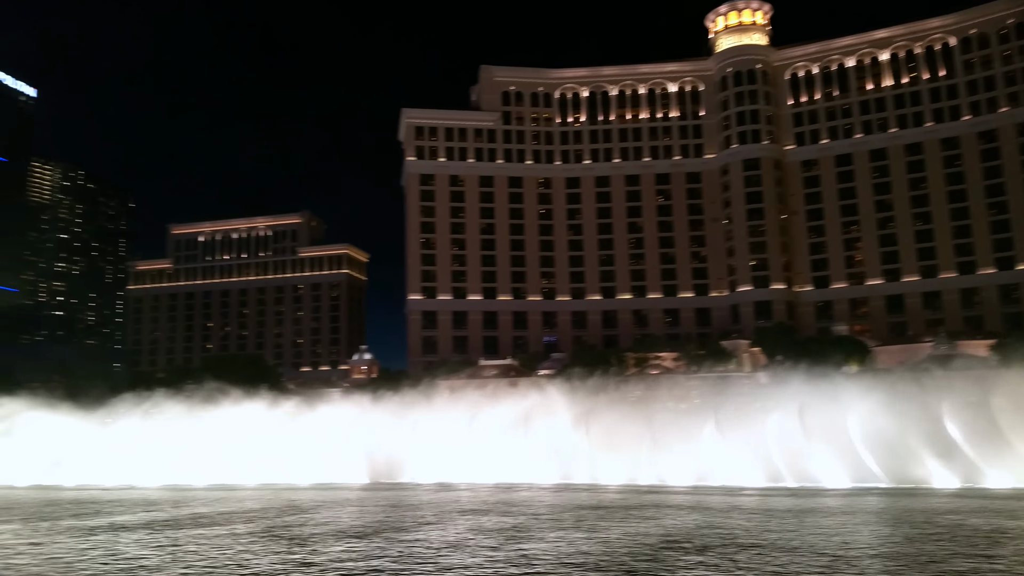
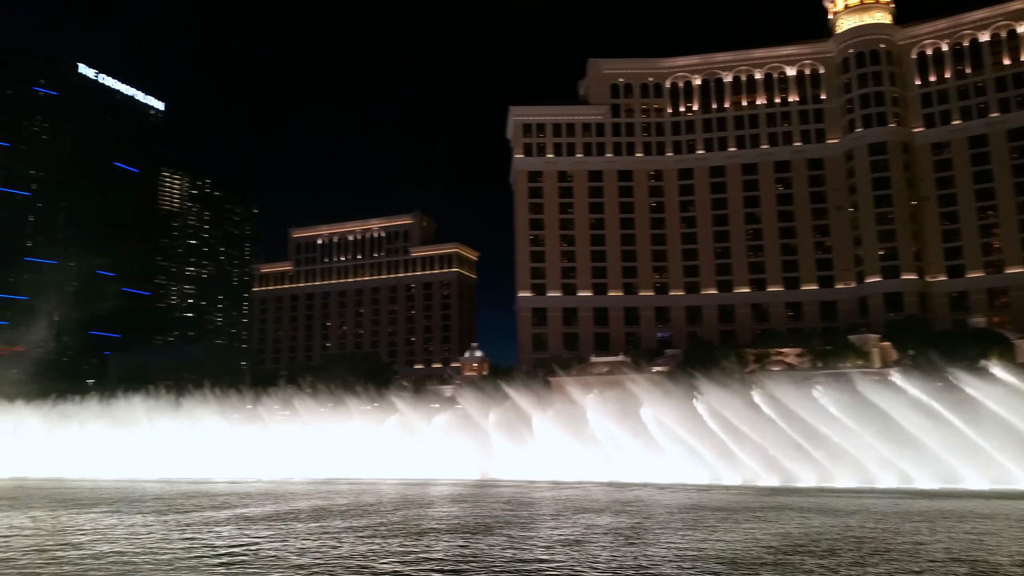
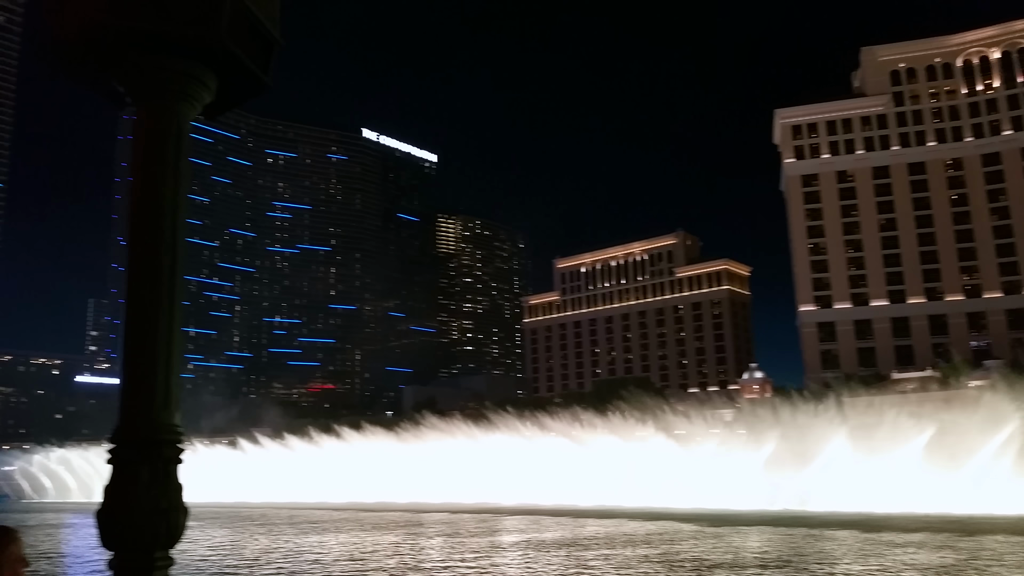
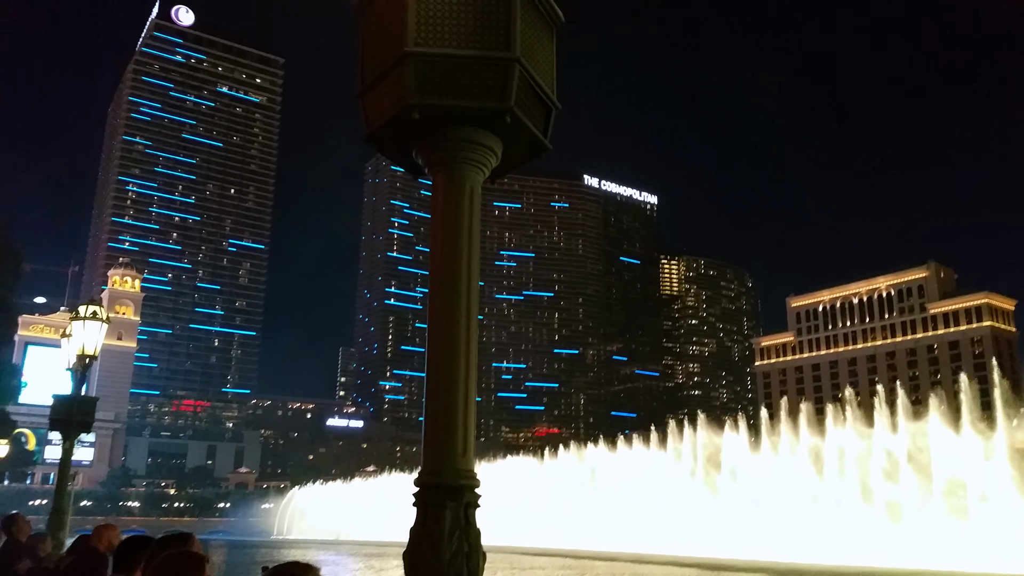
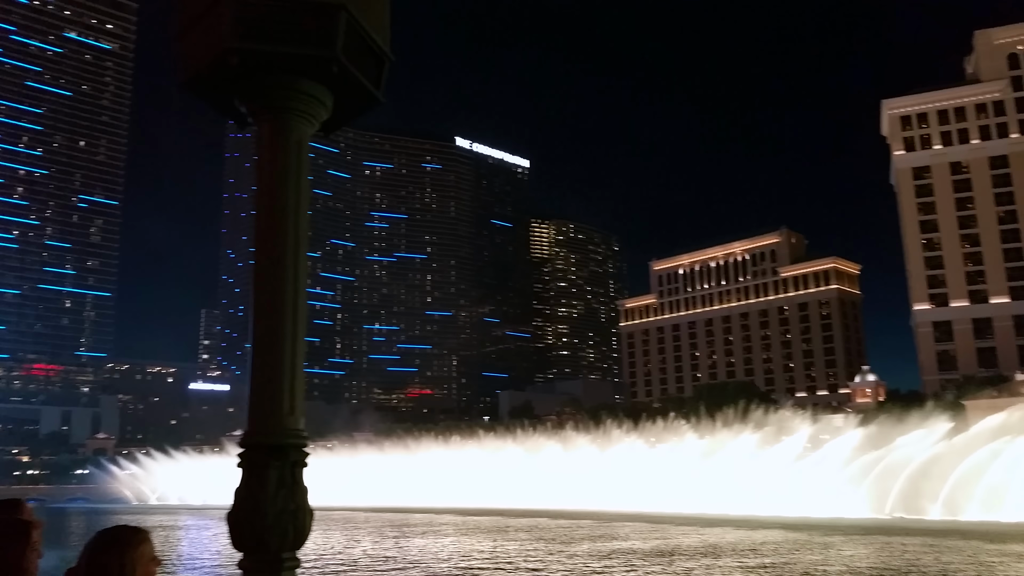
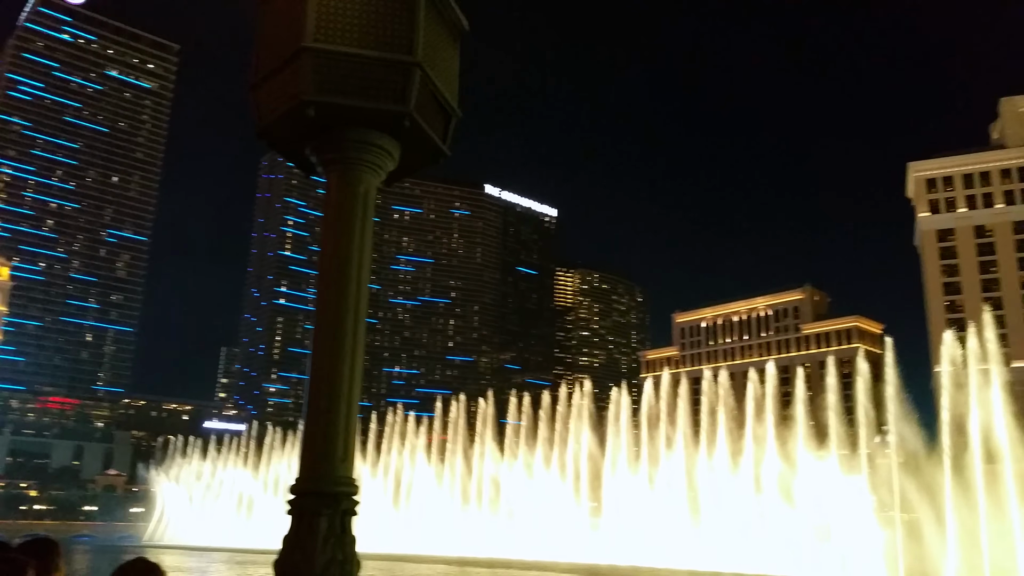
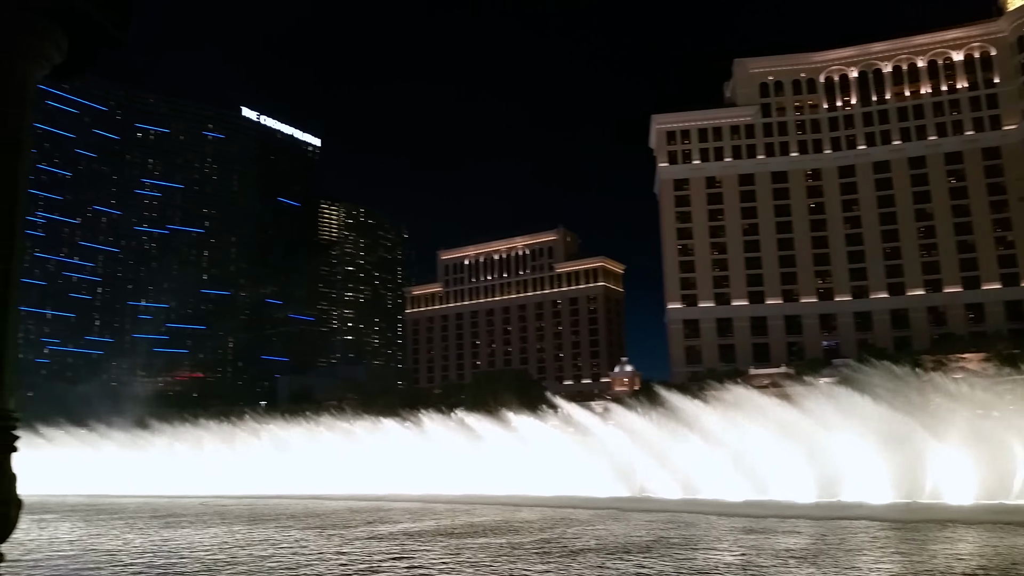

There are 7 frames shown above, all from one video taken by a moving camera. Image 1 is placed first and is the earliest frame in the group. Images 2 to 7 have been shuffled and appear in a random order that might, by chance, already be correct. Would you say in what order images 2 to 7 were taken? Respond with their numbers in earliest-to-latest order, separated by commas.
2, 7, 3, 5, 4, 6
